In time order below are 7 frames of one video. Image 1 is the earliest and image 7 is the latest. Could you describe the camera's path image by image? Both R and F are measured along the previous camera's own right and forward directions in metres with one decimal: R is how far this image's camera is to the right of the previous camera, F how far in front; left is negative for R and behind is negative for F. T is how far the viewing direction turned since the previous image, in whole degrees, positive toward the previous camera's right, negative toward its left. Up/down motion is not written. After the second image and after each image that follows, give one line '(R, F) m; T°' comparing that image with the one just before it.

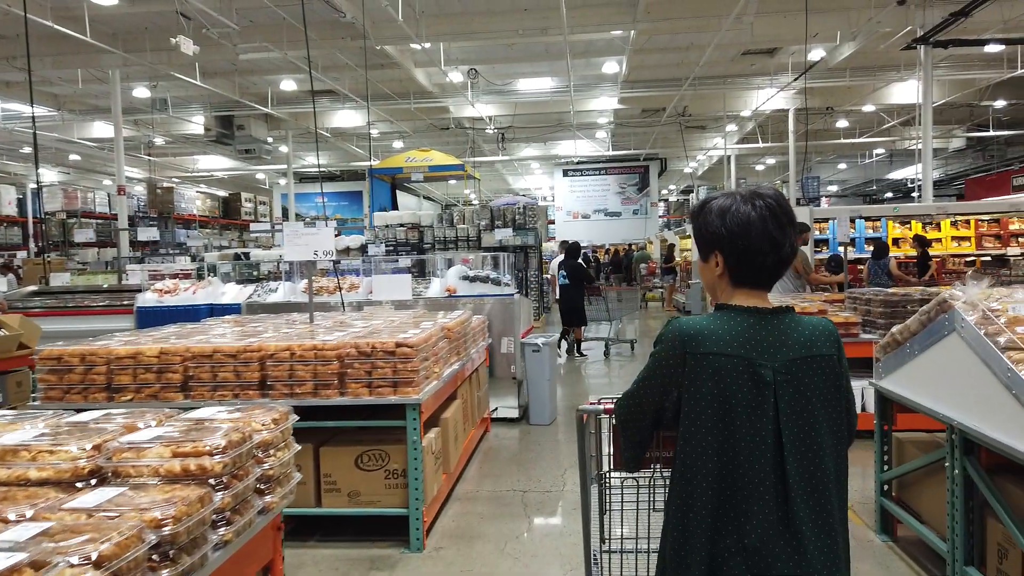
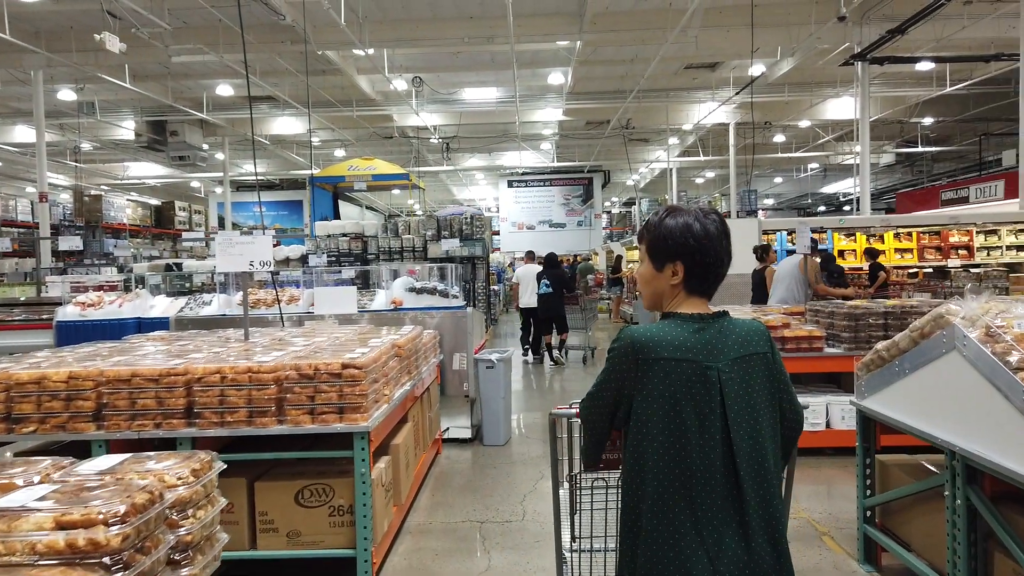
(0.0, +0.2) m; +4°
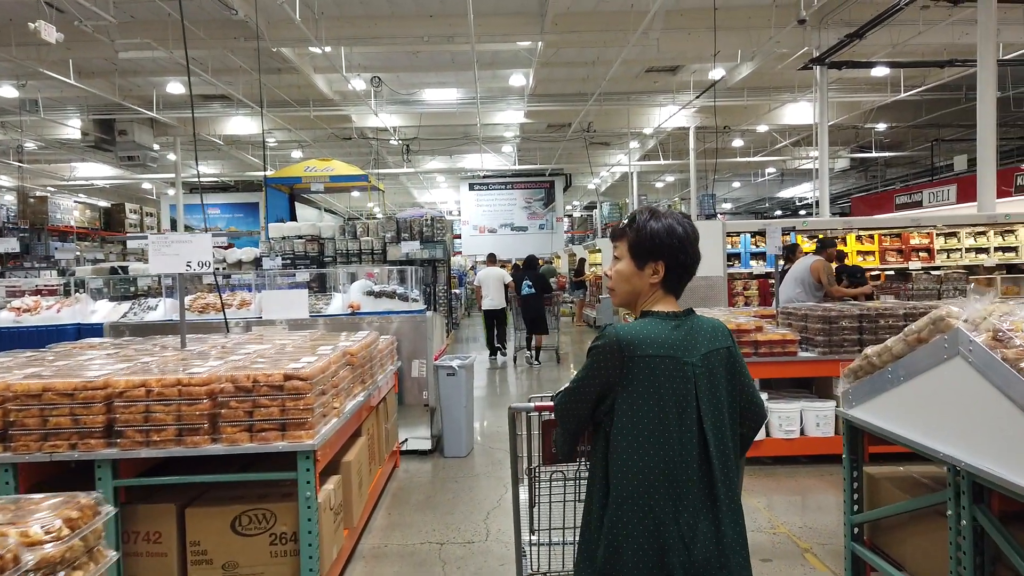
(0.0, +0.2) m; +3°
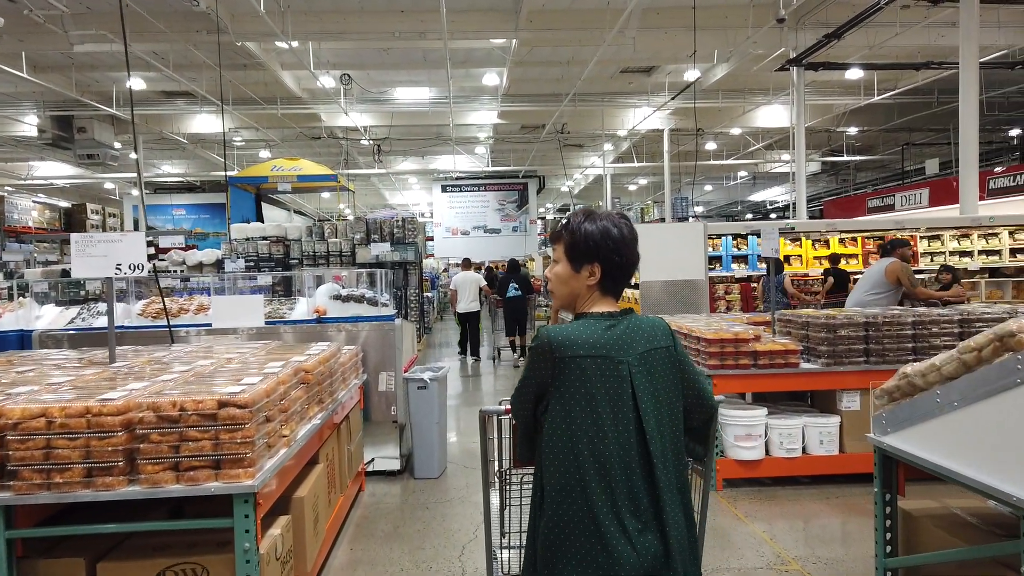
(0.0, +0.3) m; +2°
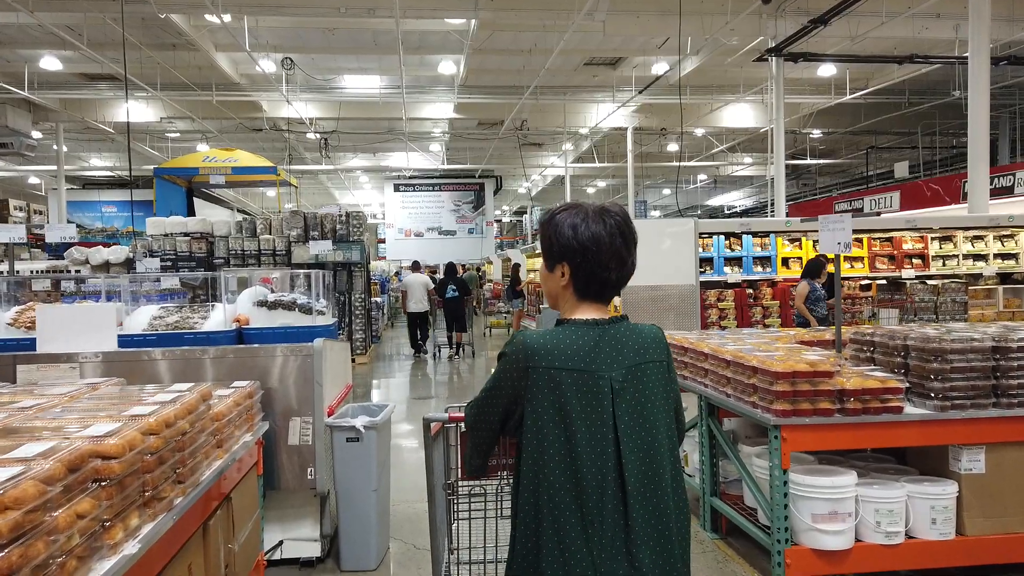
(-0.1, +1.0) m; +4°
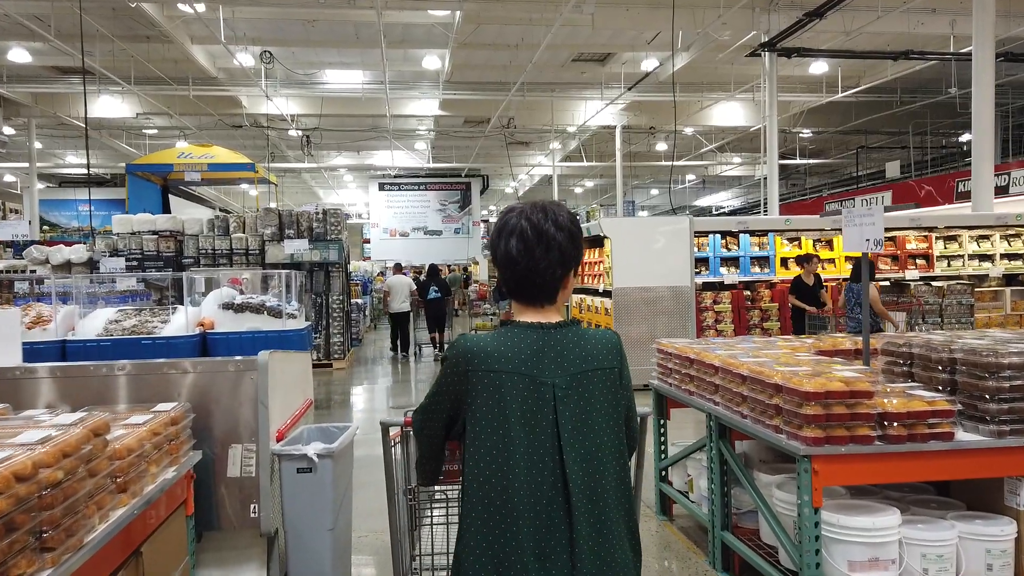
(0.0, +0.3) m; +1°
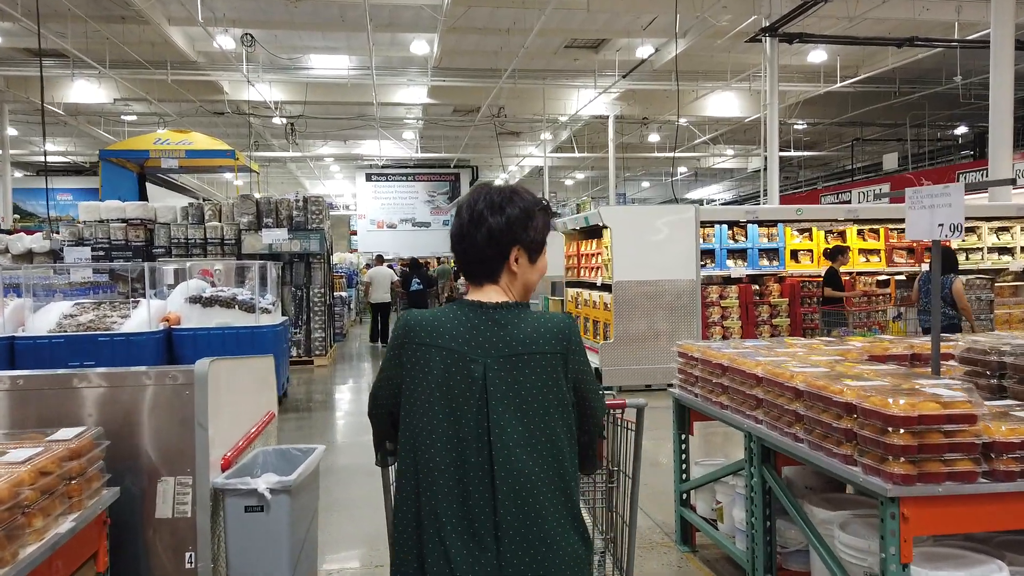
(0.0, +0.4) m; +1°
